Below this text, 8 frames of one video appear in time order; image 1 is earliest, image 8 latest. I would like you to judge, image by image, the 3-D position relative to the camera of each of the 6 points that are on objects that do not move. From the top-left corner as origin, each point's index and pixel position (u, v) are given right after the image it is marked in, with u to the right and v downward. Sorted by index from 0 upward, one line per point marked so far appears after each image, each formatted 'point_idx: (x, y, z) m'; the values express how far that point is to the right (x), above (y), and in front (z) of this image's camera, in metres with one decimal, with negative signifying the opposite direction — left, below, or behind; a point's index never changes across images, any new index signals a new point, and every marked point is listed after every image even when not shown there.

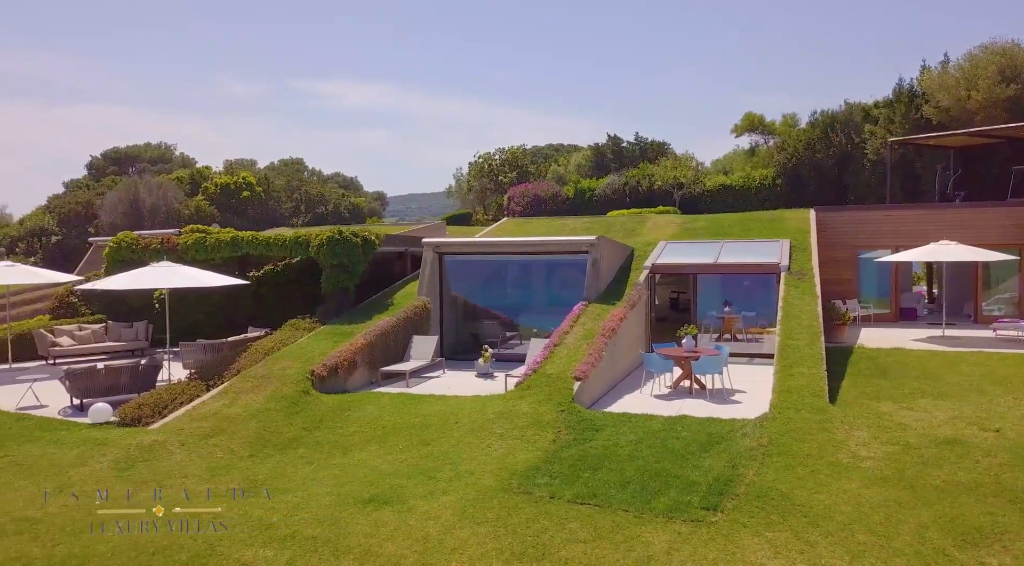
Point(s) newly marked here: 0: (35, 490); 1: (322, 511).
0: (-6.1, -2.7, +8.4) m
1: (-2.2, -2.7, +7.8) m
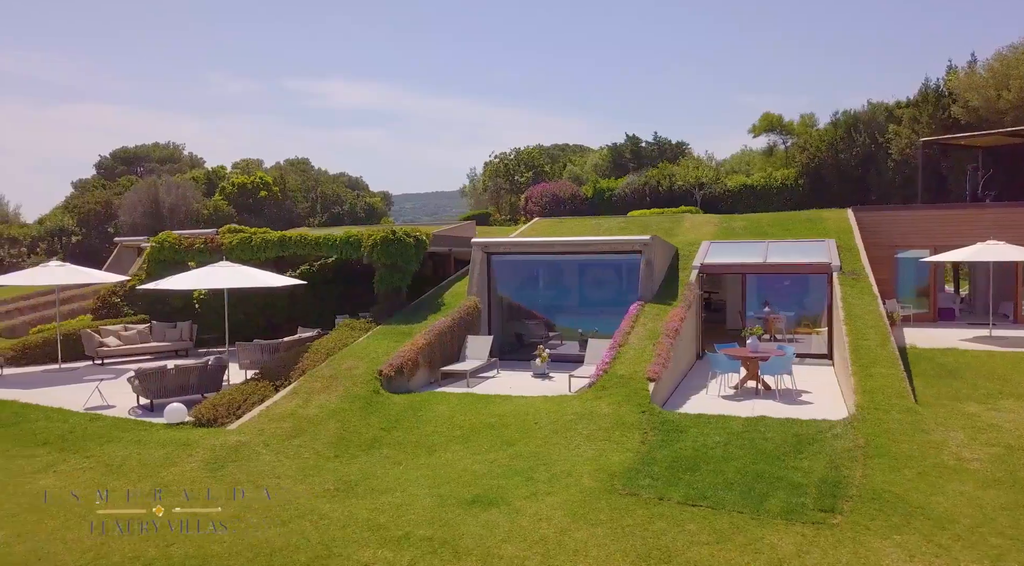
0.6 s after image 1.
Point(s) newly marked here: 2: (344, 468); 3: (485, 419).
0: (-4.8, -2.6, +8.4) m
1: (-1.0, -2.7, +7.7) m
2: (-2.3, -2.6, +9.1) m
3: (-0.4, -2.4, +11.2) m
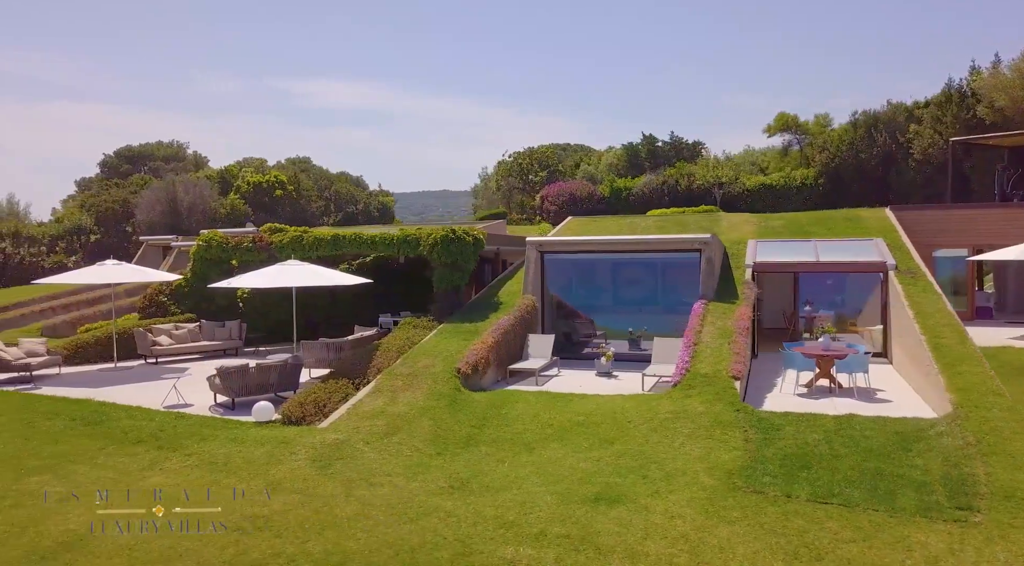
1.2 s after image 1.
0: (-3.3, -2.6, +8.3) m
1: (+0.5, -2.6, +7.6) m
2: (-0.8, -2.5, +9.1) m
3: (+1.0, -2.3, +11.1) m
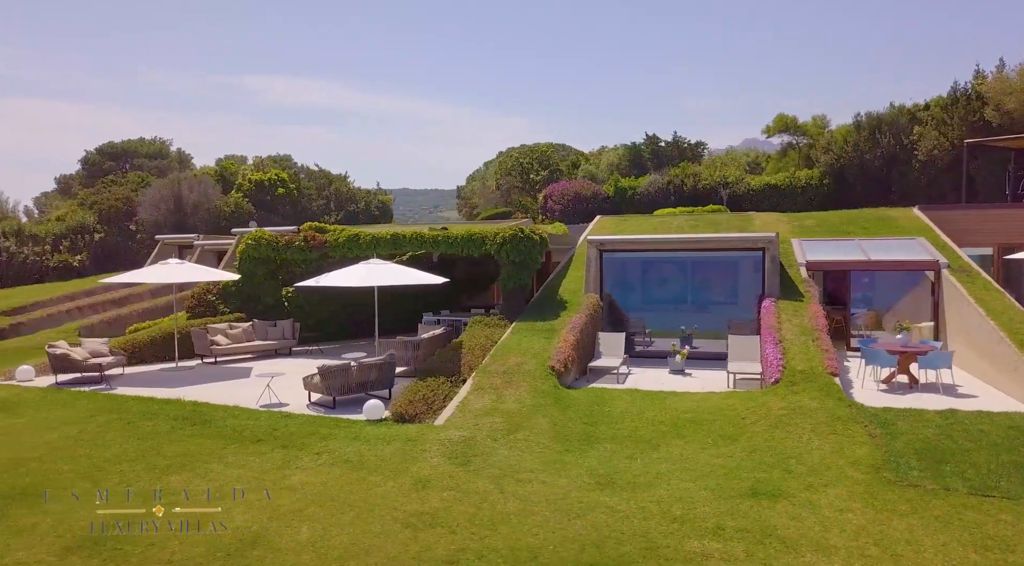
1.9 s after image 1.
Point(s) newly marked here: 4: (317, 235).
0: (-1.5, -2.5, +8.3) m
1: (+2.4, -2.6, +7.7) m
2: (+1.1, -2.5, +9.1) m
3: (+2.9, -2.3, +11.2) m
4: (-5.9, +1.4, +19.8) m
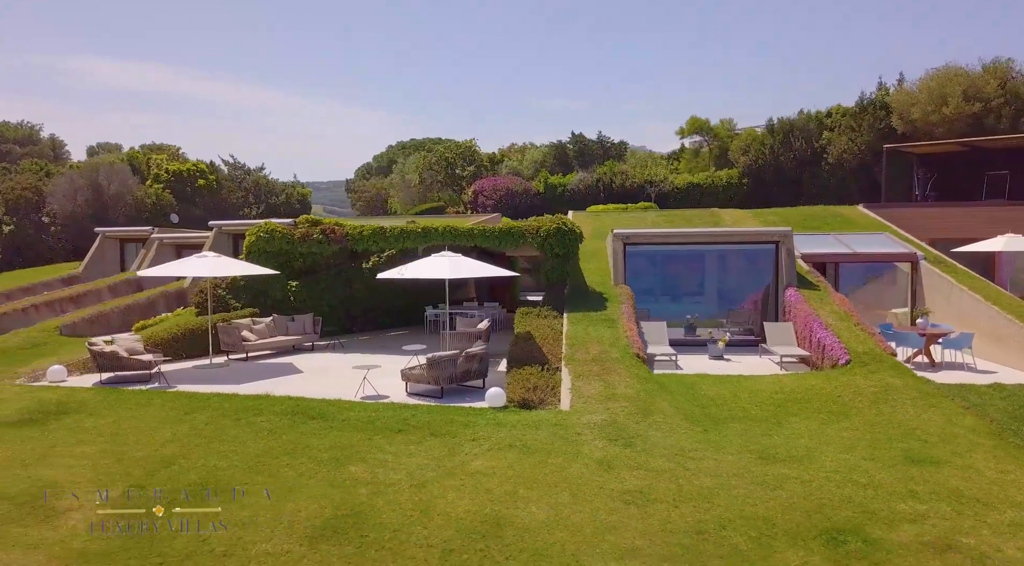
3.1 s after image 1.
0: (+0.9, -2.4, +8.4) m
1: (+4.8, -2.4, +8.4) m
2: (+3.3, -2.3, +9.6) m
3: (+4.7, -2.1, +11.9) m
4: (-5.2, +1.6, +19.2) m
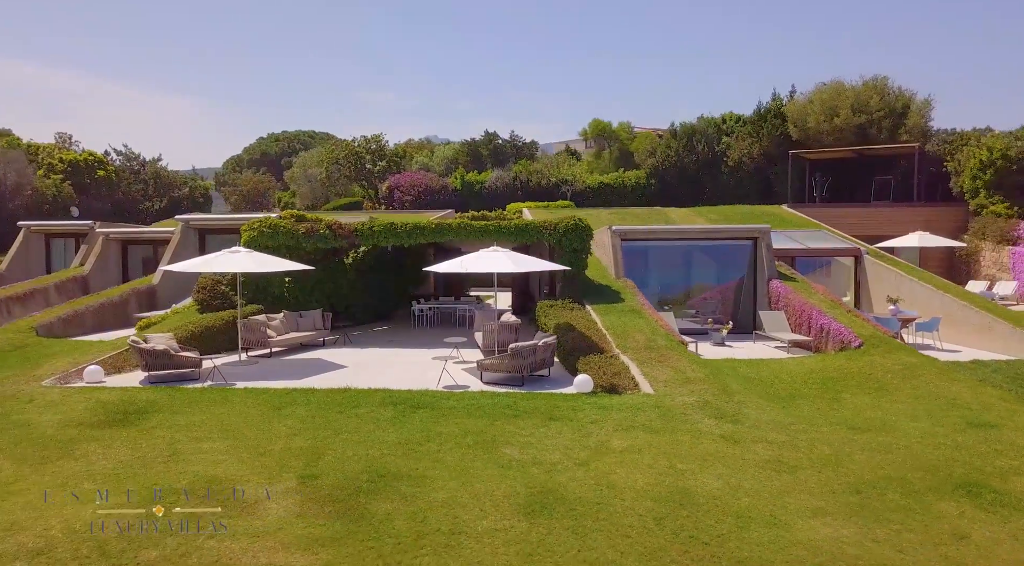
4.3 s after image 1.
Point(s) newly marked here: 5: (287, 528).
0: (+2.7, -2.2, +9.1) m
1: (+6.6, -2.2, +9.7) m
2: (+4.9, -2.1, +10.7) m
3: (+6.0, -1.9, +13.2) m
4: (-4.9, +1.8, +18.8) m
5: (-2.2, -2.5, +6.6) m
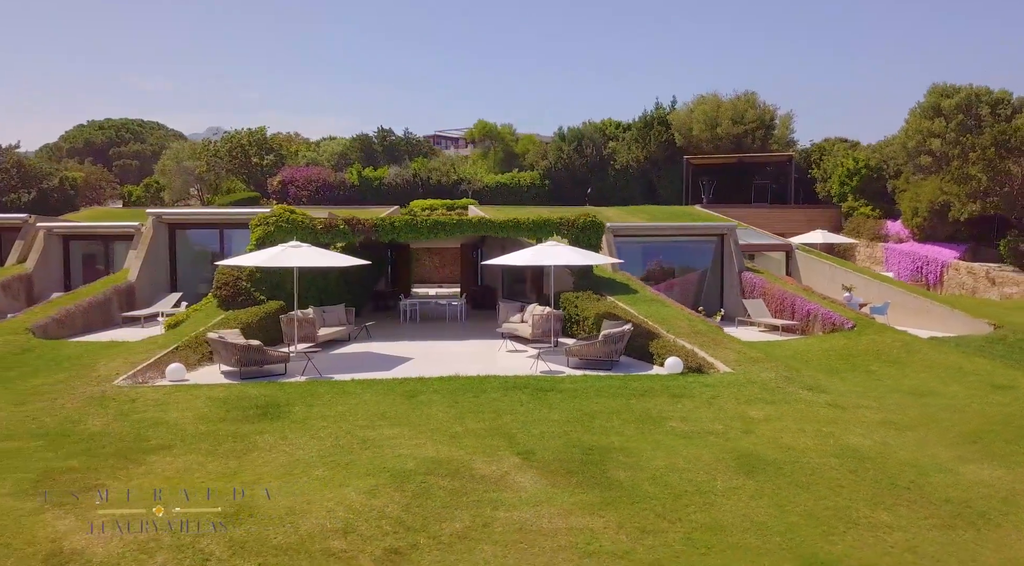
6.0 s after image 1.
0: (+4.9, -2.0, +10.4) m
1: (+8.6, -2.0, +11.7) m
2: (+6.8, -1.9, +12.3) m
3: (+7.4, -1.7, +15.0) m
4: (-4.4, +1.9, +18.5) m
5: (+0.5, -2.3, +7.1) m
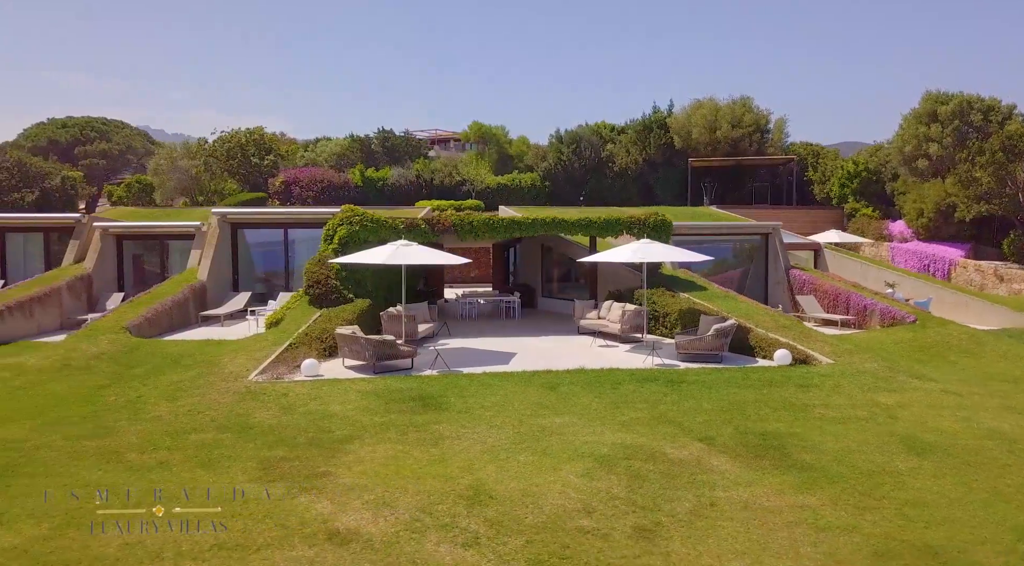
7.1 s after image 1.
0: (+7.2, -1.9, +10.9) m
1: (+10.8, -1.9, +12.3) m
2: (+9.0, -1.8, +12.8) m
3: (+9.6, -1.5, +15.5) m
4: (-2.4, +2.0, +18.8) m
5: (+2.8, -2.2, +7.5) m
